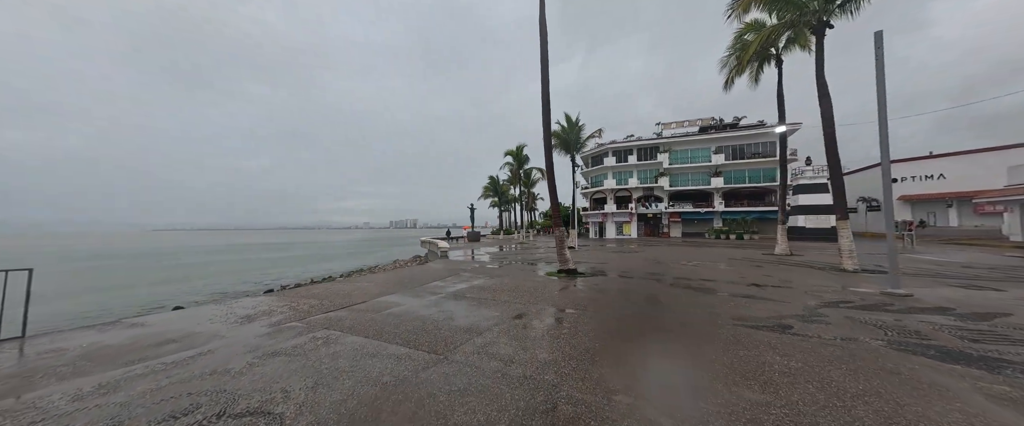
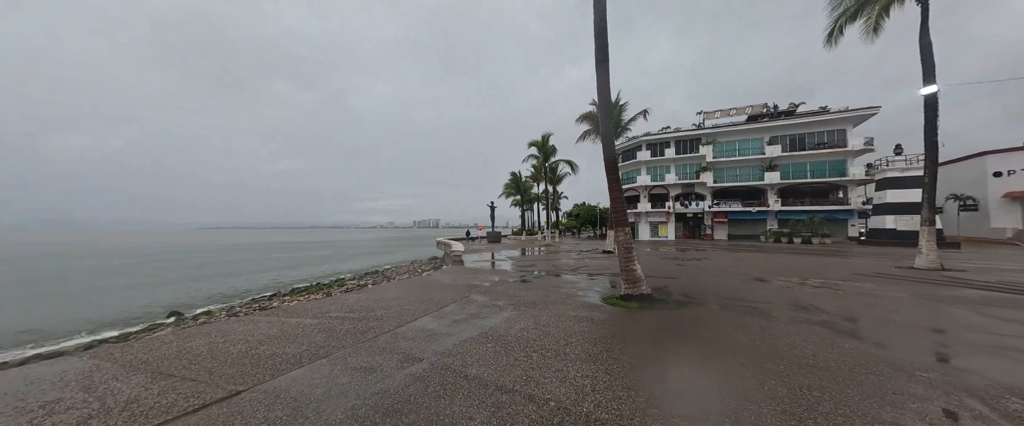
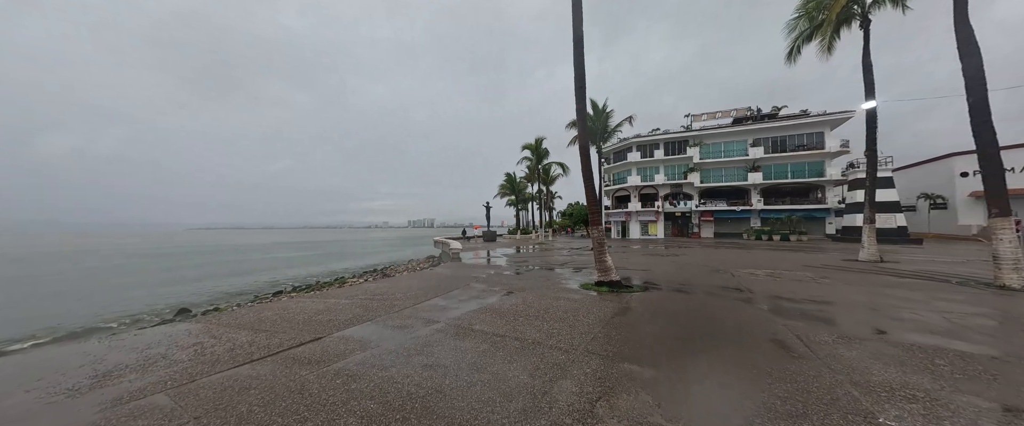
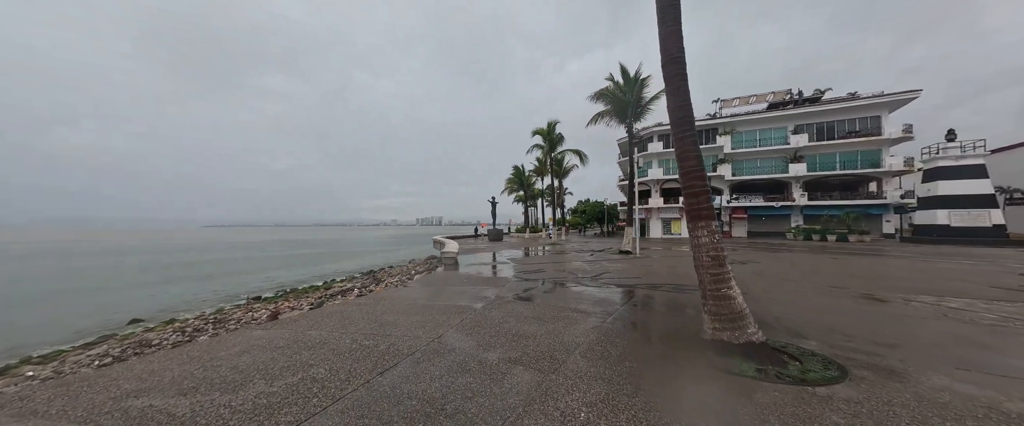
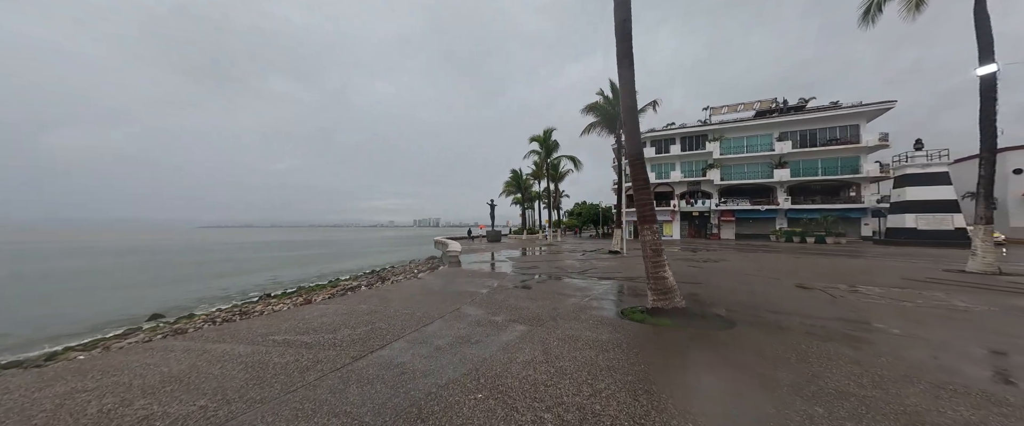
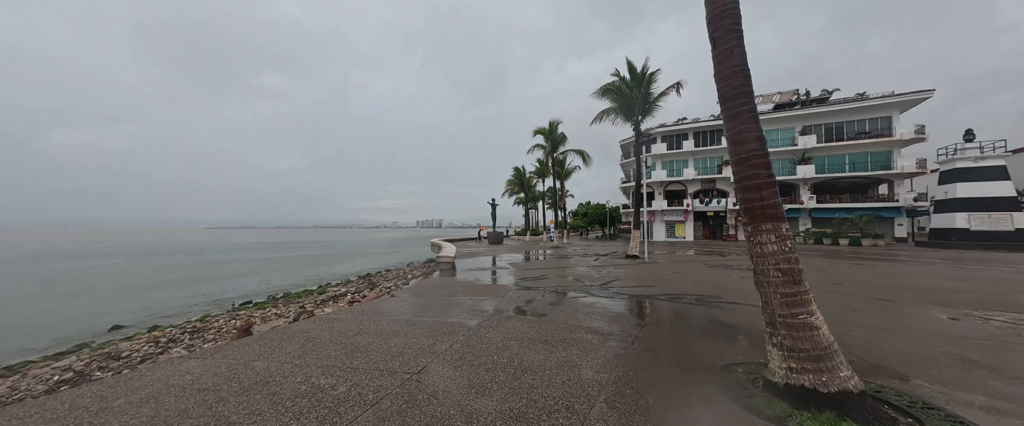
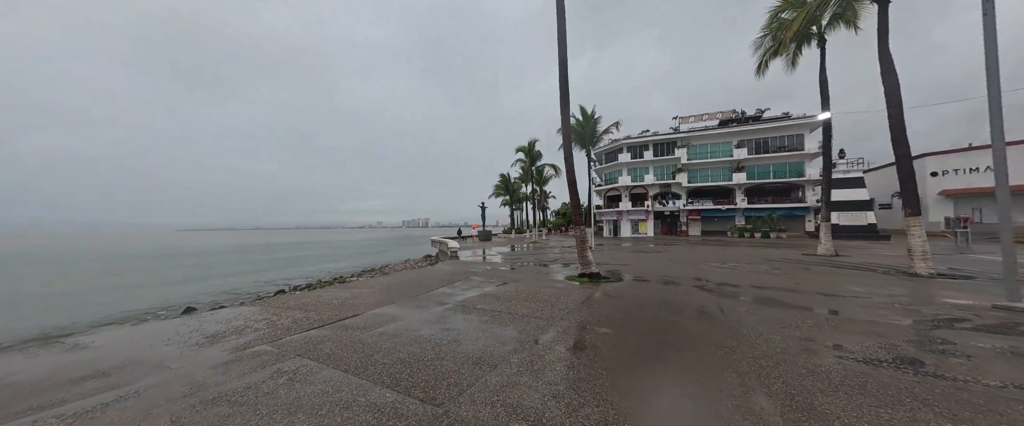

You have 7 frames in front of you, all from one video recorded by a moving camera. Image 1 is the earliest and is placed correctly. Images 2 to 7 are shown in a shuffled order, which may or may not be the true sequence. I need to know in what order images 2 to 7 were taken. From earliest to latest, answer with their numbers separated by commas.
7, 3, 2, 5, 4, 6
